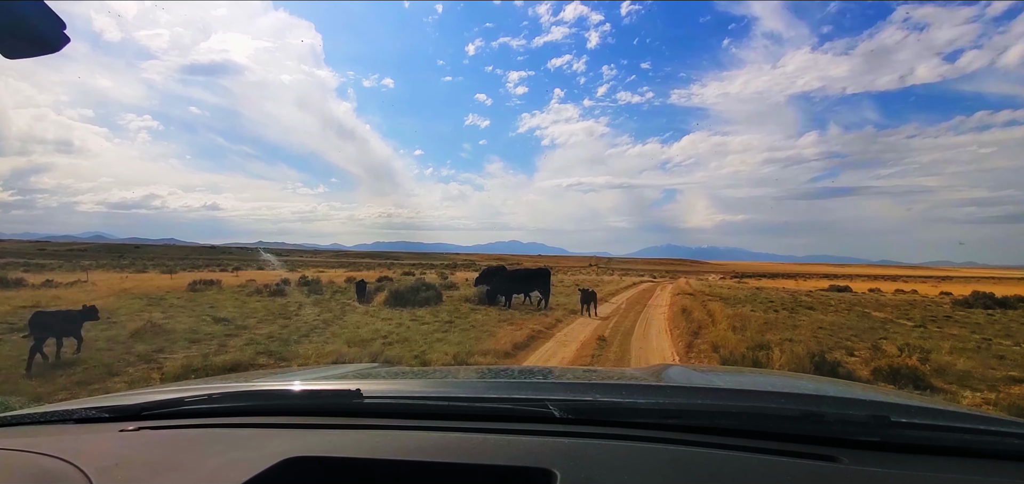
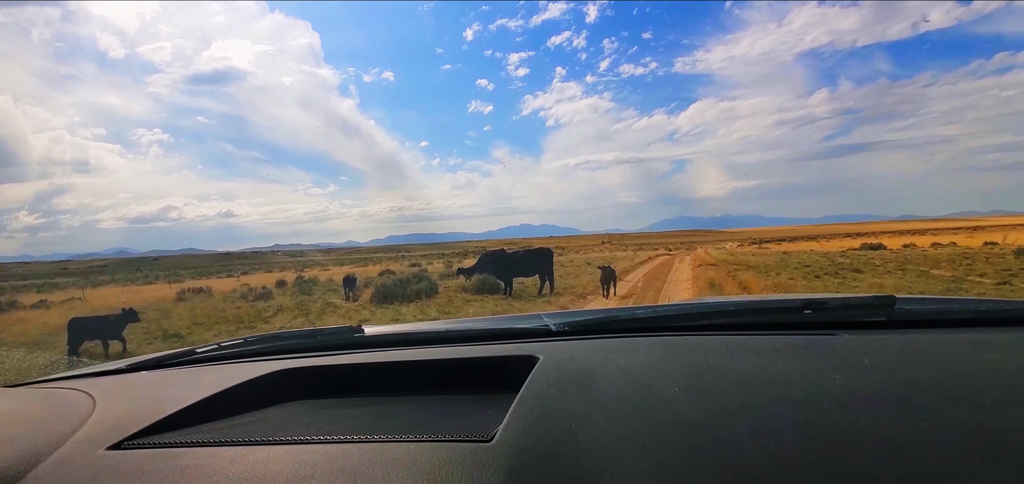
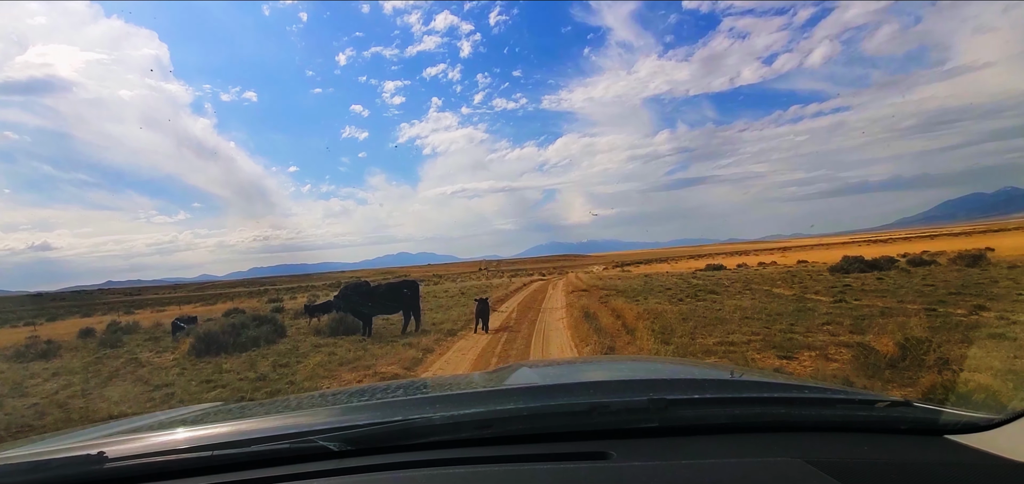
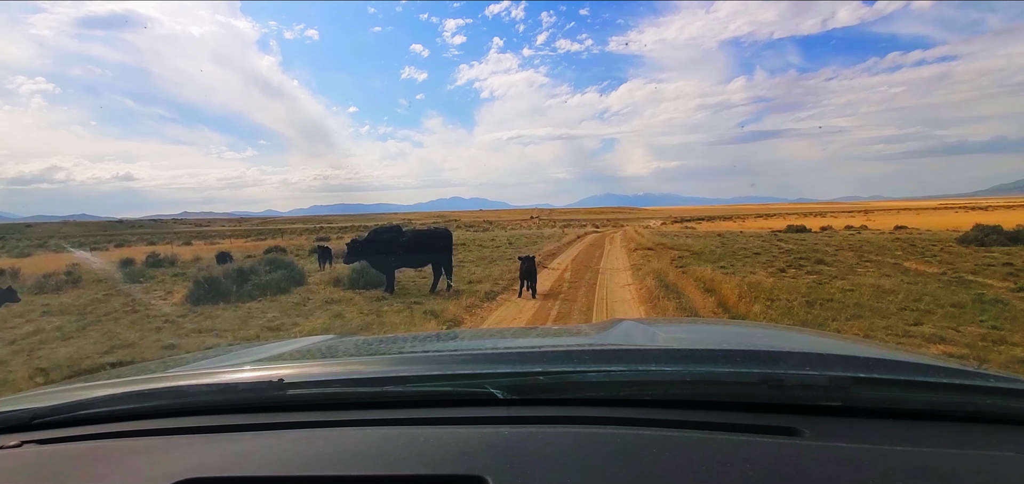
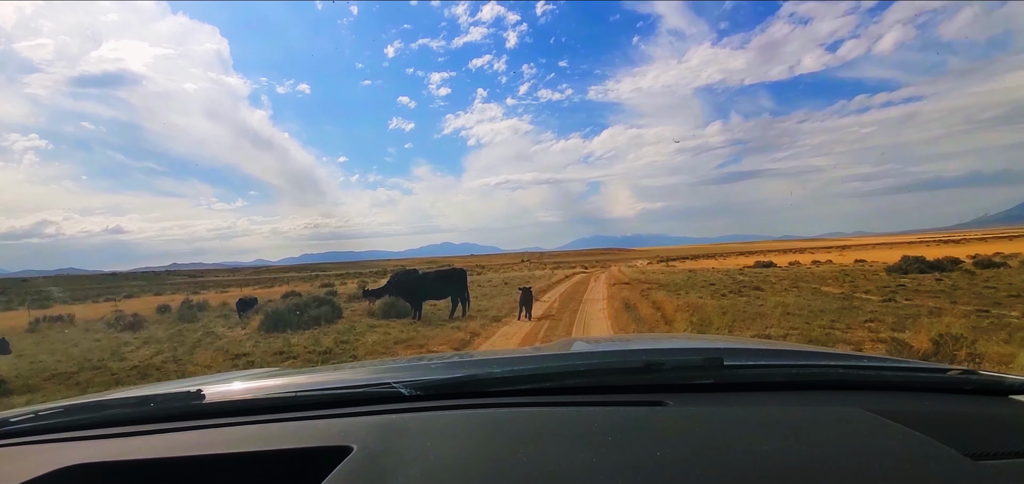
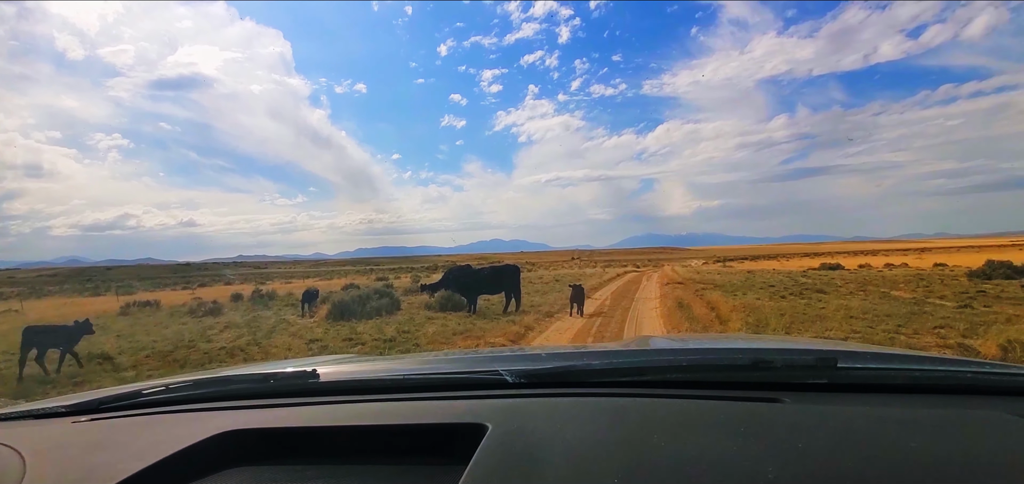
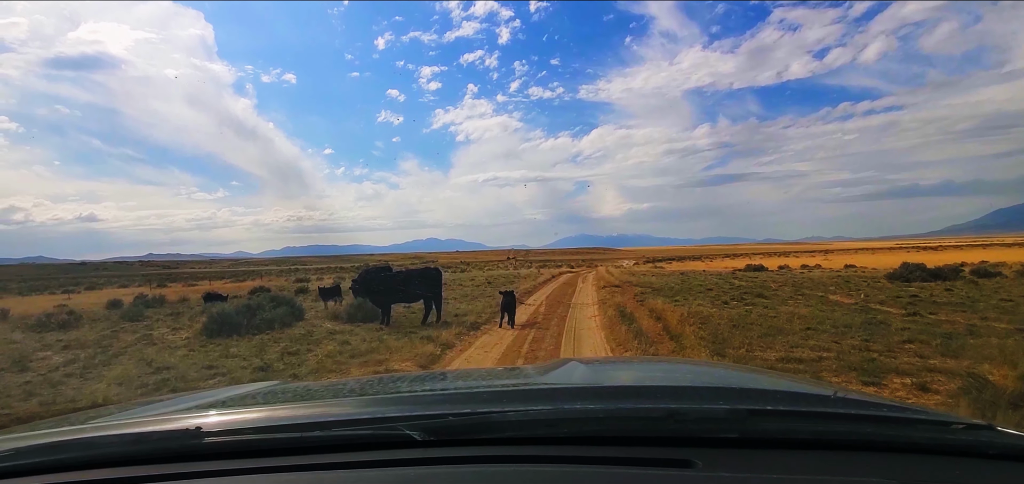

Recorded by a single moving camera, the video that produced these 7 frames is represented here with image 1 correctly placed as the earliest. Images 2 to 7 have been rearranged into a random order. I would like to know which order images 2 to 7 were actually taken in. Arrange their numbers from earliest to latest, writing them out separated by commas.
2, 6, 5, 3, 7, 4
